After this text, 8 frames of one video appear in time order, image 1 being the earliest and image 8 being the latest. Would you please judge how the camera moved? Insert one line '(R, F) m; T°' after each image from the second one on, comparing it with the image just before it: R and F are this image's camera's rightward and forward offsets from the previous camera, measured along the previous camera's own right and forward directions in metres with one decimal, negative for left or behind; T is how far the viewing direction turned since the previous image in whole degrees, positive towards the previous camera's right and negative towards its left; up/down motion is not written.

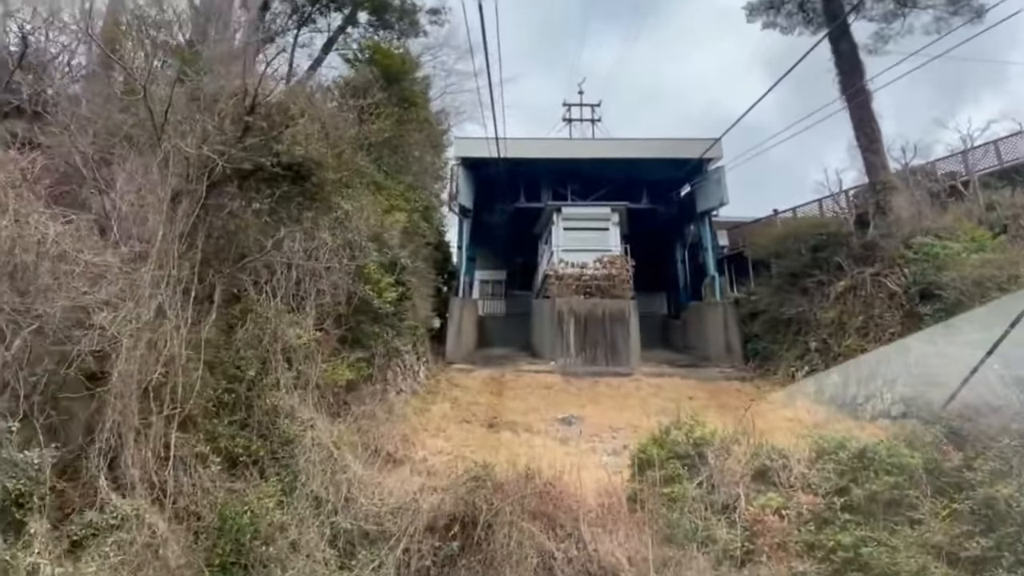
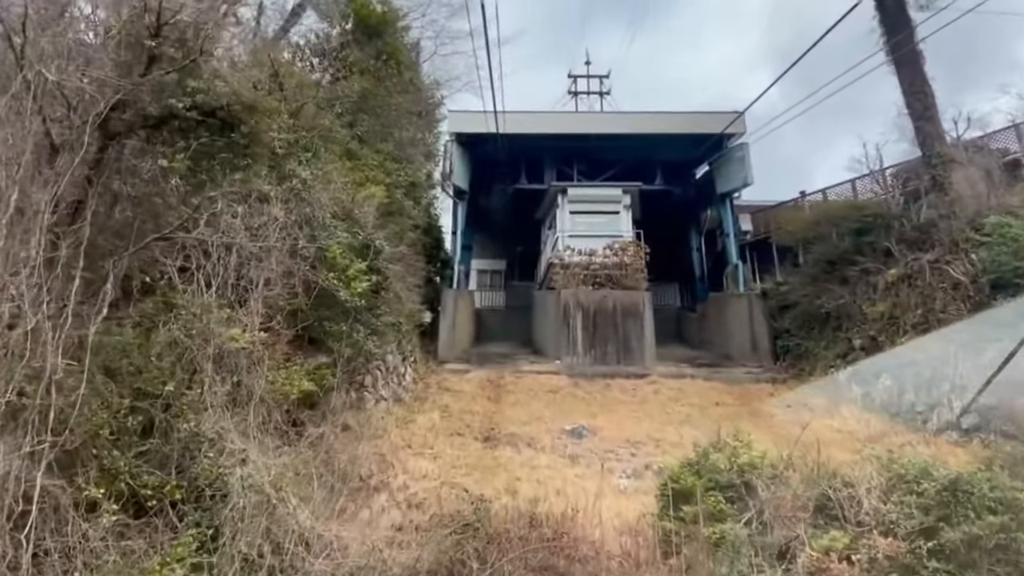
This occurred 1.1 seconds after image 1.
(0.0, +1.3) m; 0°
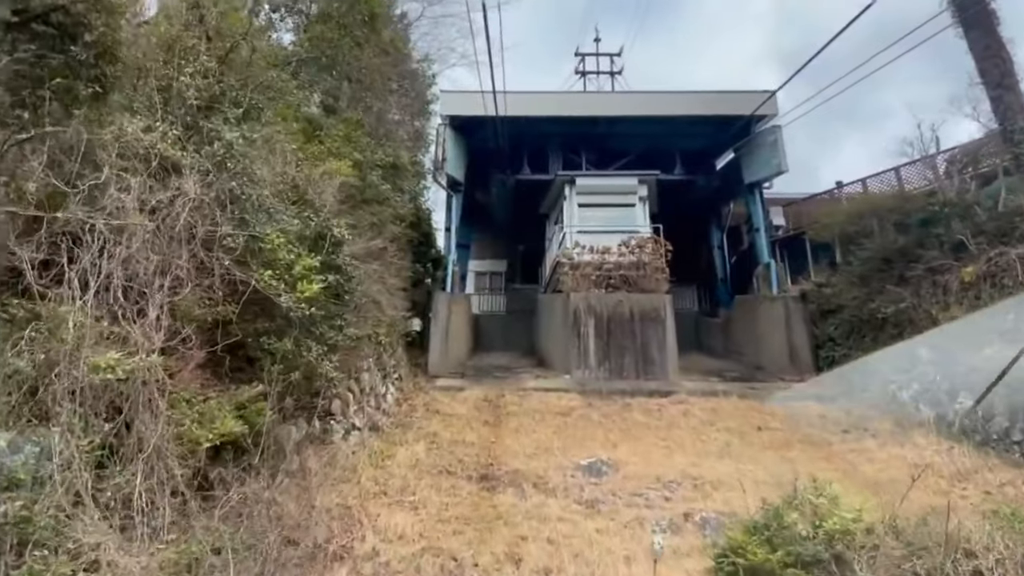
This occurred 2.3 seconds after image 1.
(0.0, +1.4) m; 0°
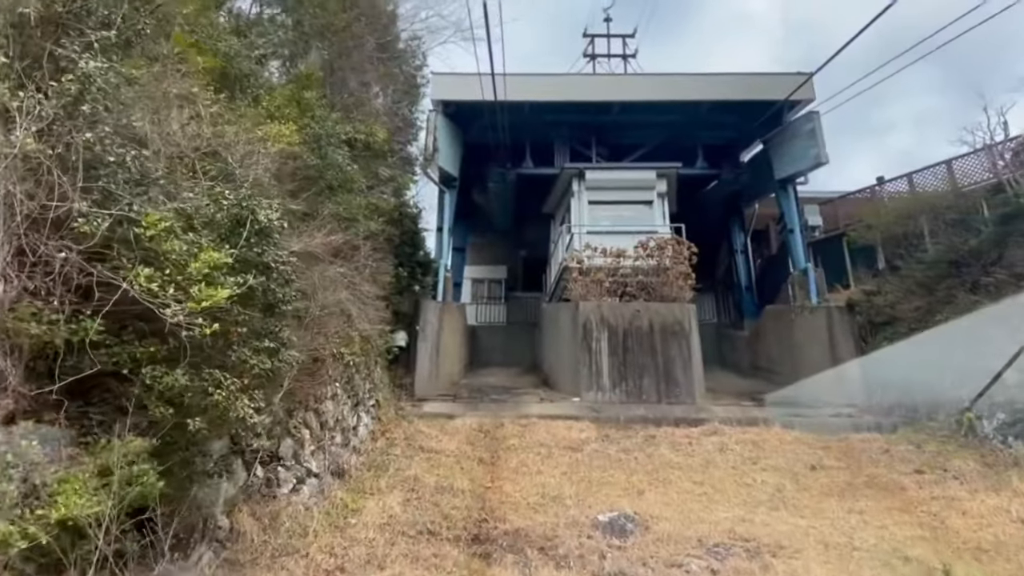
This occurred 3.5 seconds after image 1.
(0.0, +1.2) m; 0°
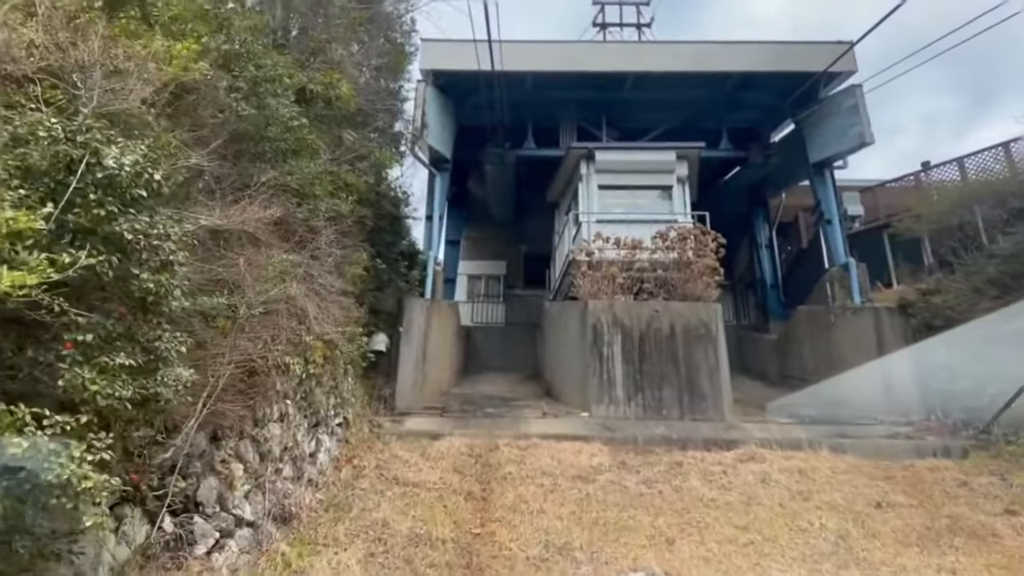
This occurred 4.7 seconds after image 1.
(0.0, +1.1) m; 0°
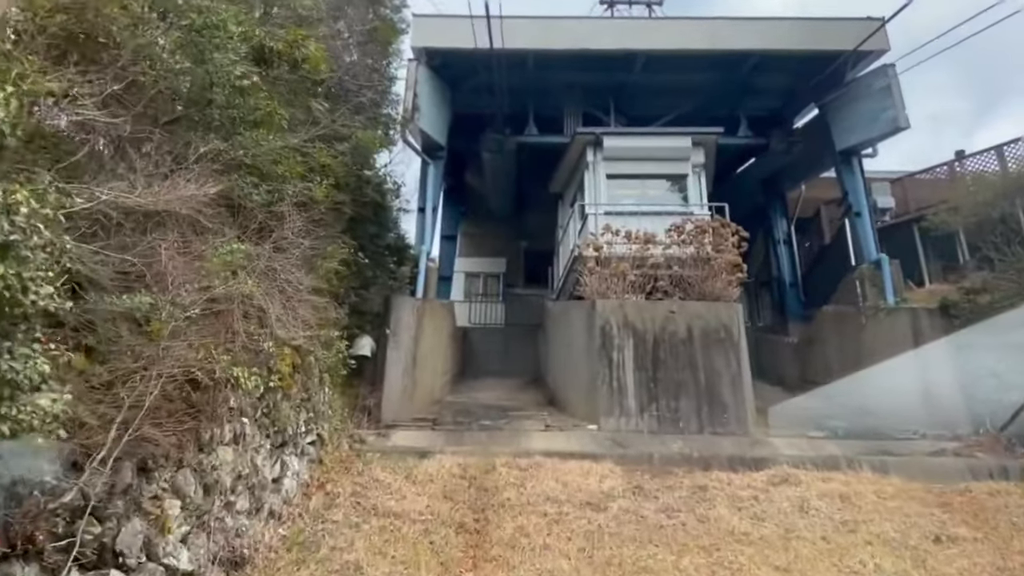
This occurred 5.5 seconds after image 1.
(0.0, +0.7) m; 0°
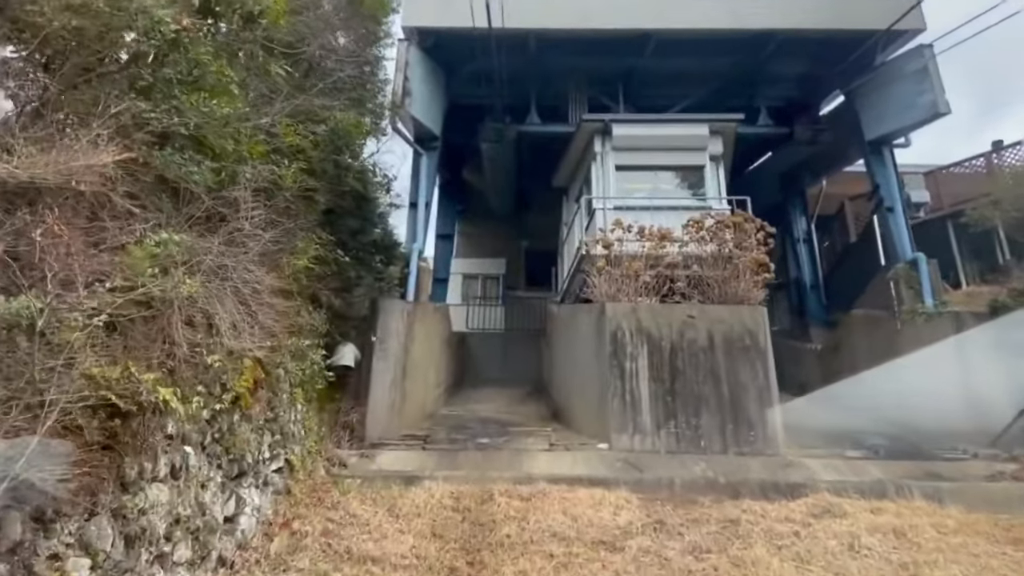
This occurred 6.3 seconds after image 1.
(0.0, +0.6) m; 0°
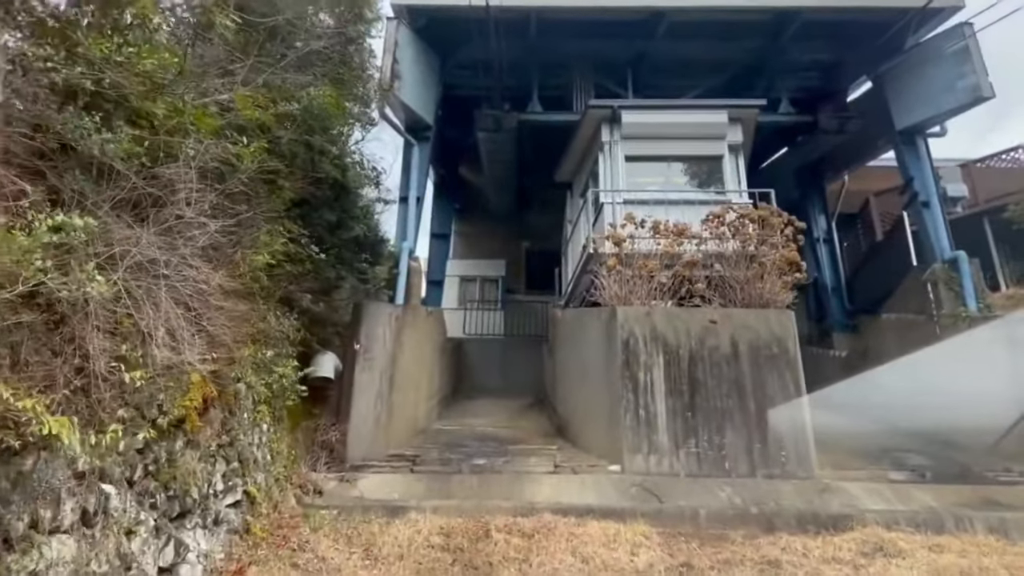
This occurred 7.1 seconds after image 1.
(0.0, +0.6) m; 0°
